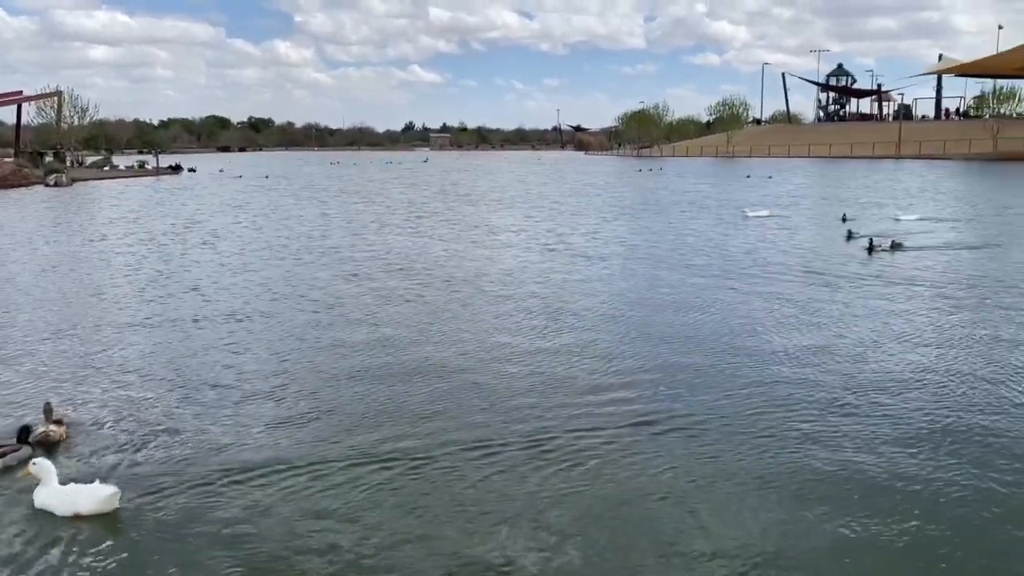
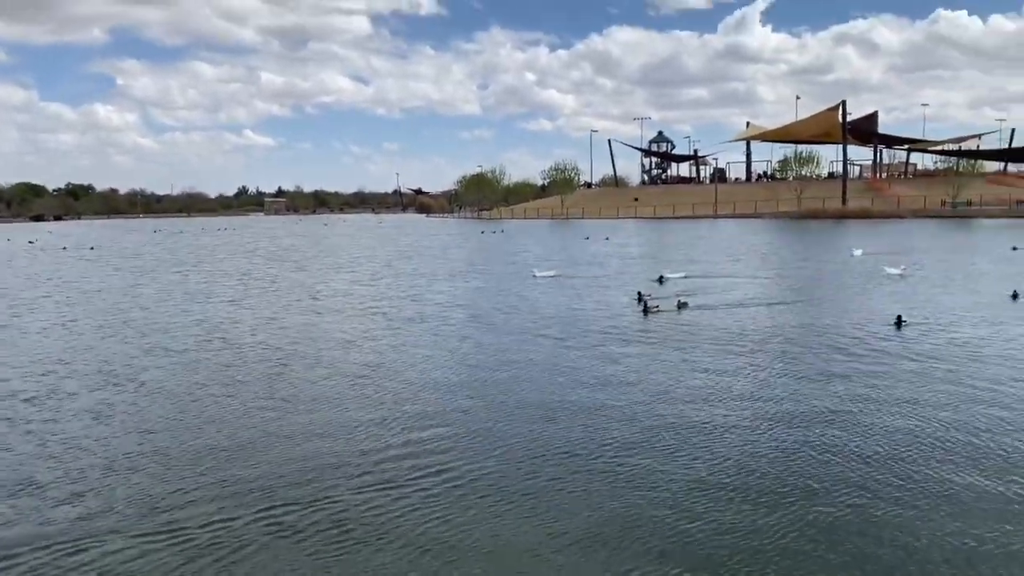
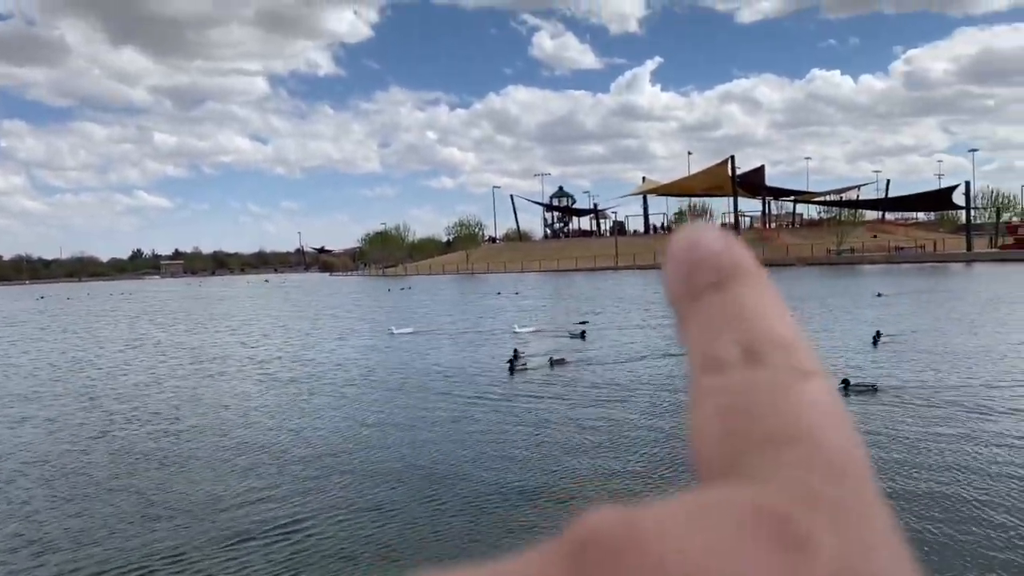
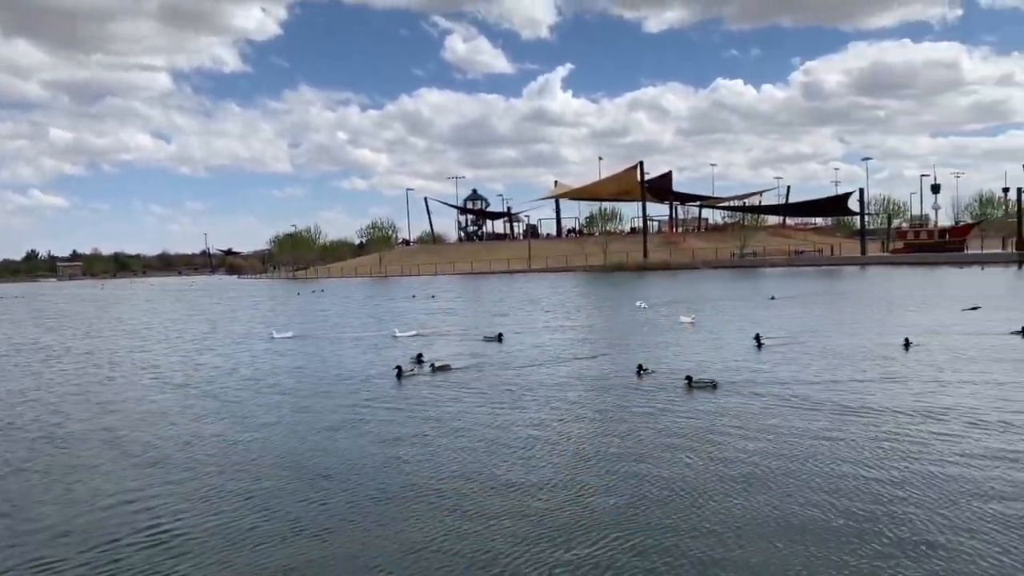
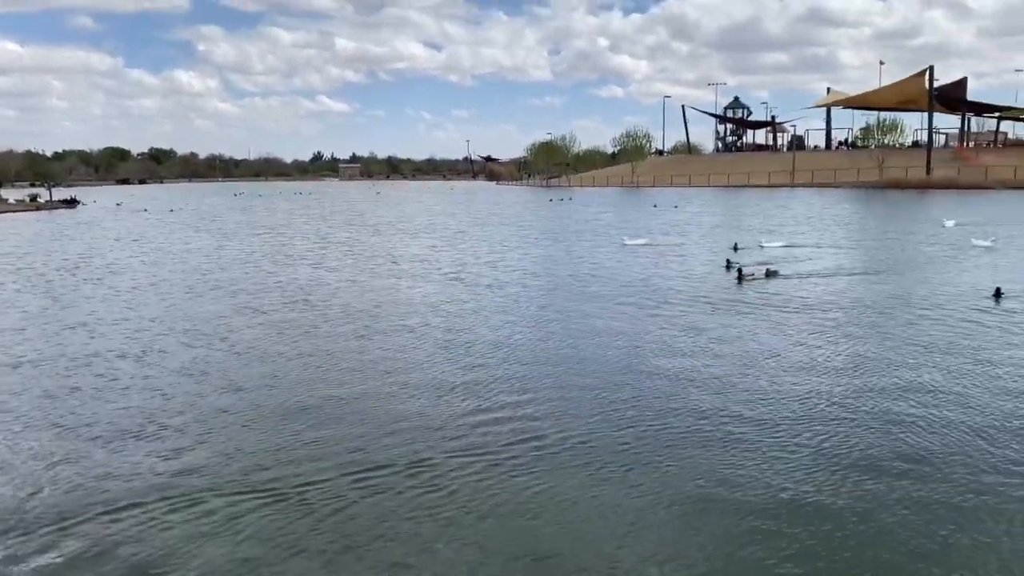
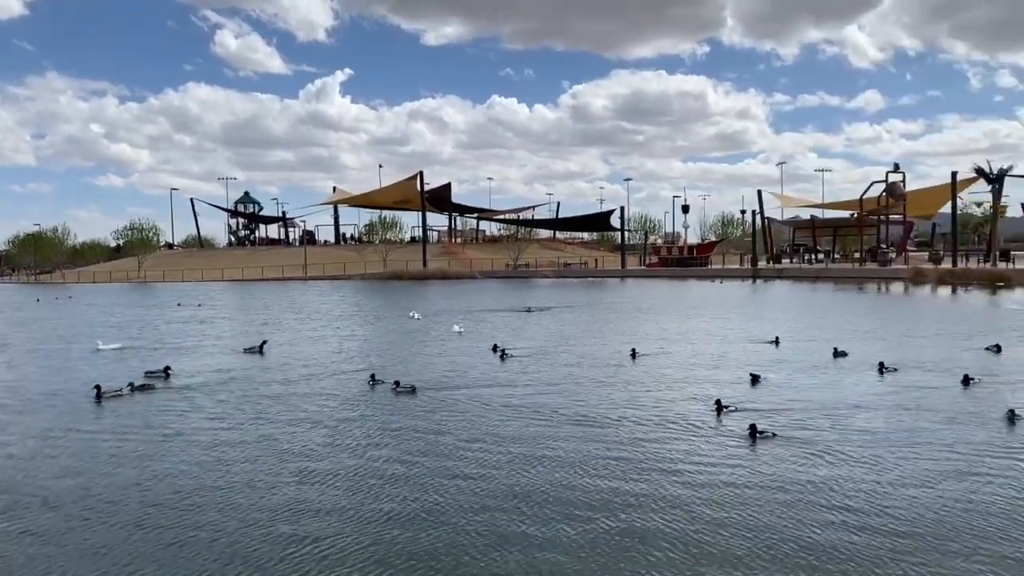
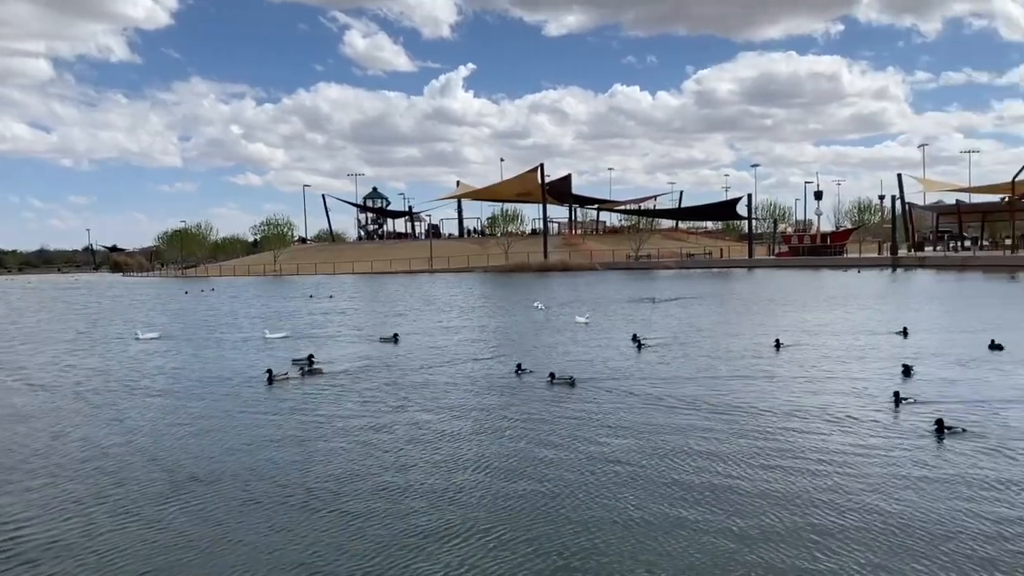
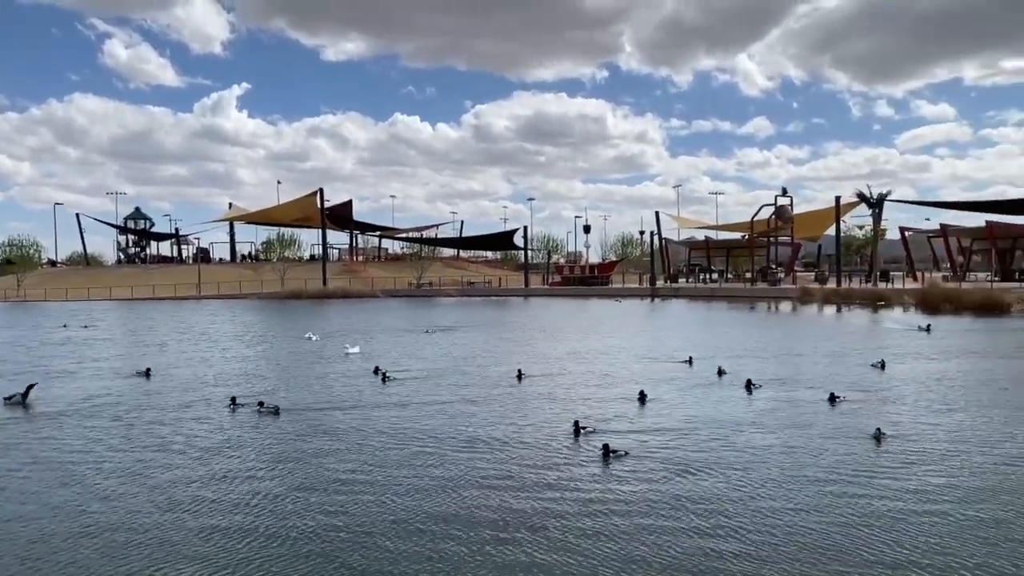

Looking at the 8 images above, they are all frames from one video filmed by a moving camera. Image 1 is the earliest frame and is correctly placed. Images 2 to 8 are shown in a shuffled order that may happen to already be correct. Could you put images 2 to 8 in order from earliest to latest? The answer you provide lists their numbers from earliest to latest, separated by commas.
5, 2, 3, 4, 7, 6, 8
